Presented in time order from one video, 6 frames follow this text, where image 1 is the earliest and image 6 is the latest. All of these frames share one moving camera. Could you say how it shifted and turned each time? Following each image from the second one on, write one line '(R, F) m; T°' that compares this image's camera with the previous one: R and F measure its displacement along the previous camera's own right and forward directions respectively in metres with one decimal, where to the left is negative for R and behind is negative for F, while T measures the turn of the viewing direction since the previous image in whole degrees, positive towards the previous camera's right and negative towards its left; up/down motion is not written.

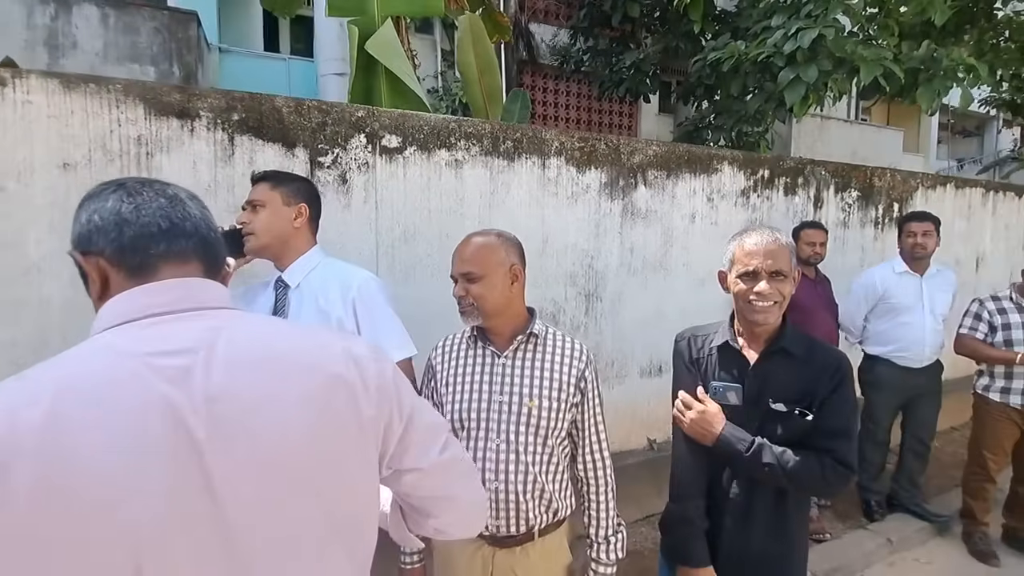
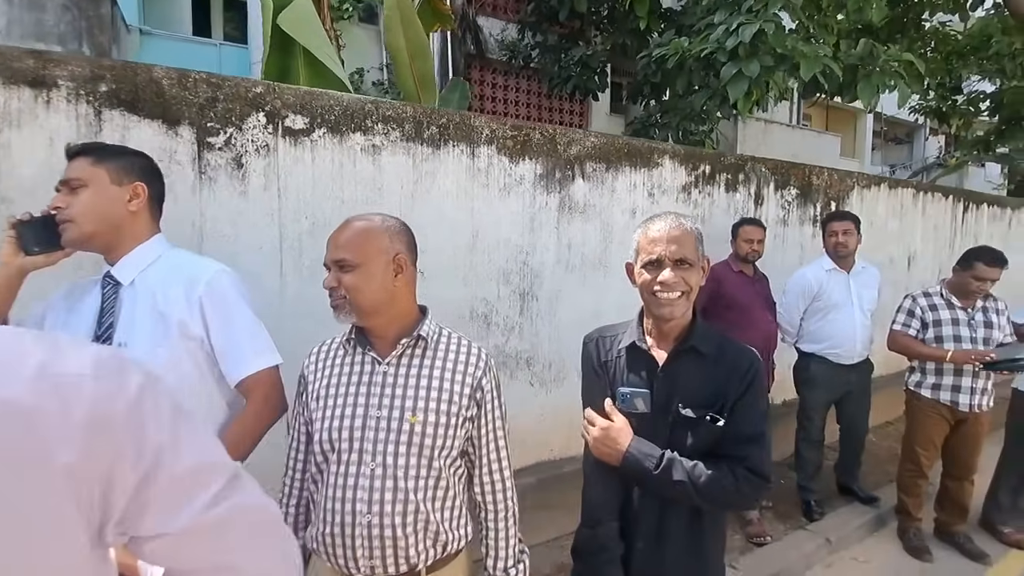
(+0.2, +0.2) m; +5°
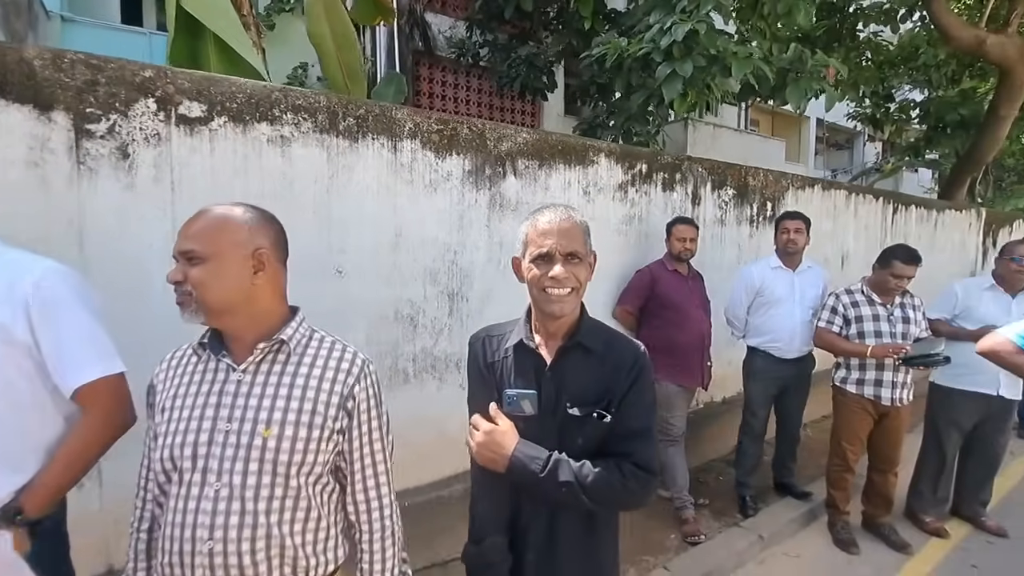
(+0.2, +0.1) m; +4°
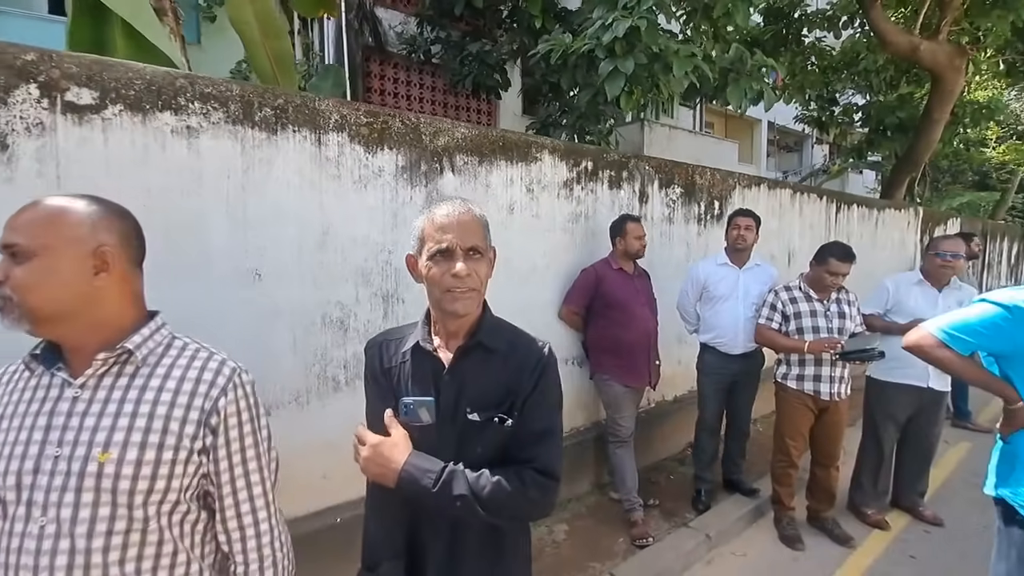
(+0.2, +0.1) m; +4°
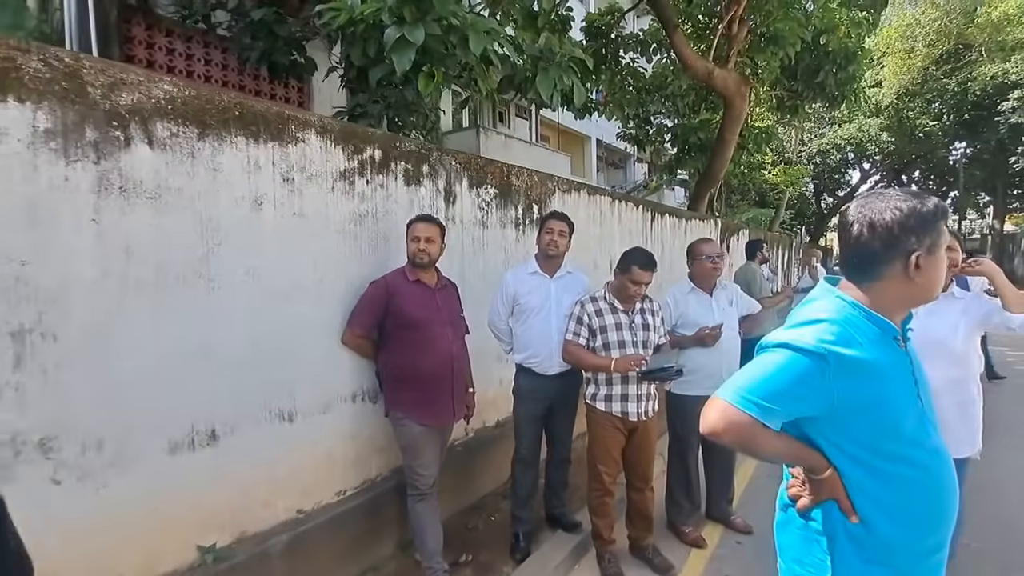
(+0.5, +0.7) m; +17°
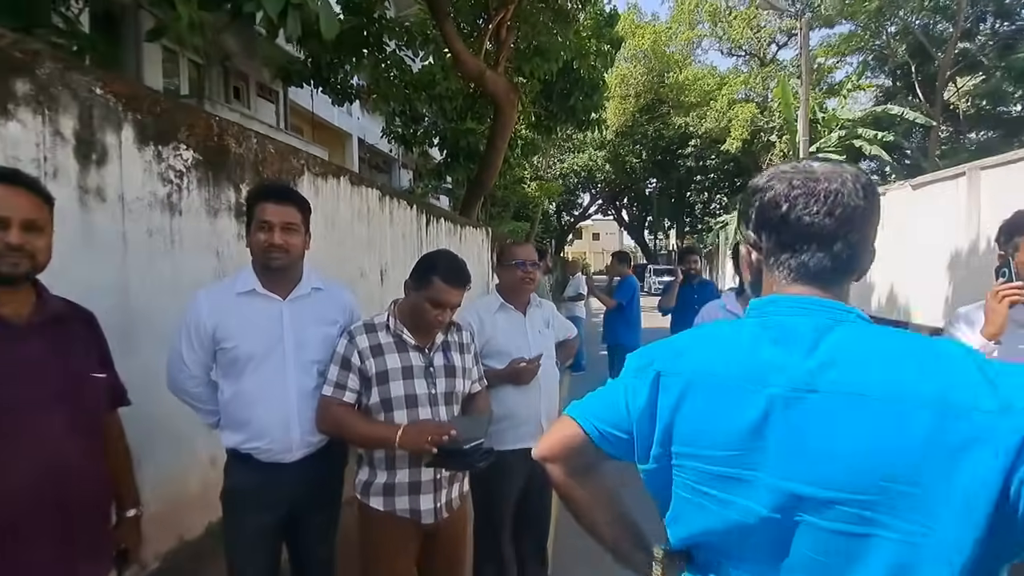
(+0.2, +1.2) m; +26°
